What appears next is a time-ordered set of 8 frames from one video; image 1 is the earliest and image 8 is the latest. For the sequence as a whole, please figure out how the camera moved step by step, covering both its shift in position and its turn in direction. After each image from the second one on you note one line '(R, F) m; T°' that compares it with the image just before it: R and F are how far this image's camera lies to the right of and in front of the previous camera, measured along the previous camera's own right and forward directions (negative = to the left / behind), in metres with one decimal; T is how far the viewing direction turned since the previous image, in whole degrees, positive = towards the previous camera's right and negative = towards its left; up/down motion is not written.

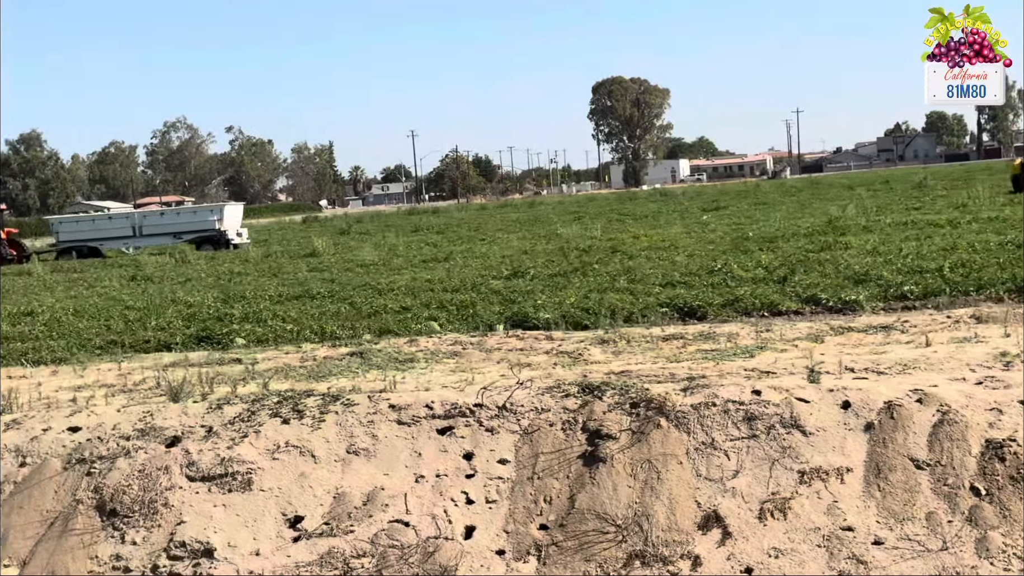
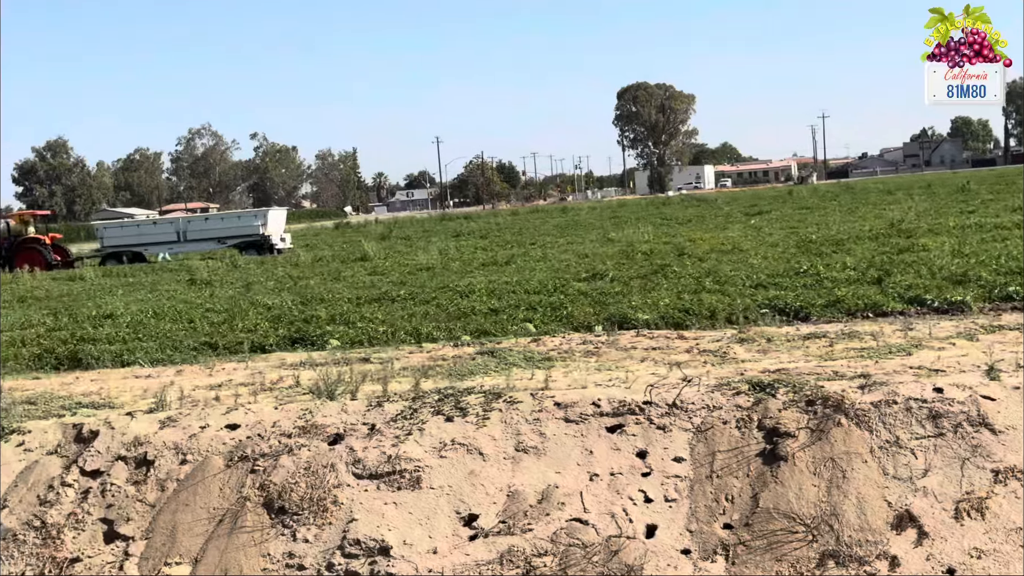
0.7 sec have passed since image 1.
(-0.4, 0.0) m; -2°
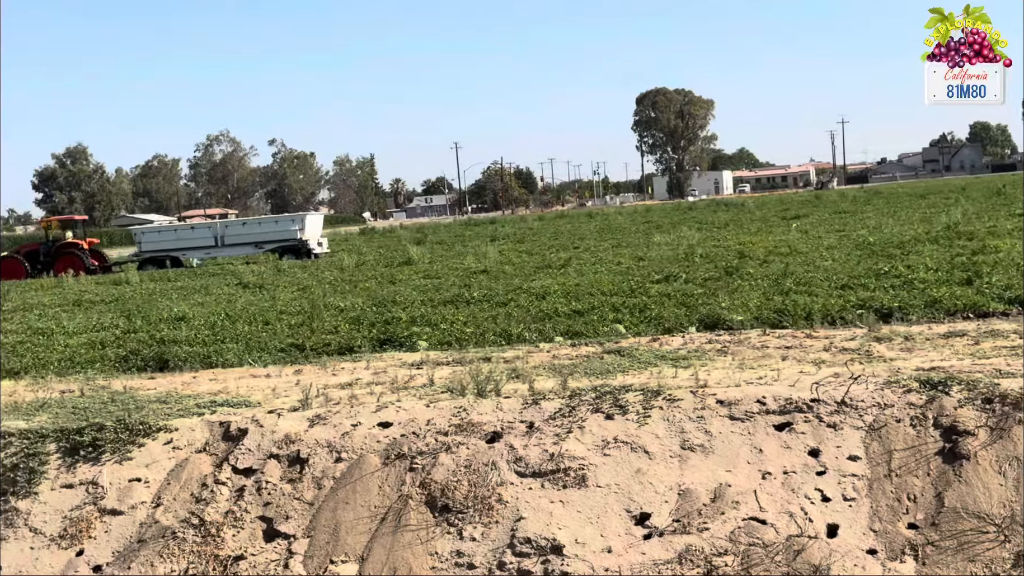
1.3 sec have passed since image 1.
(-0.4, +0.1) m; -2°
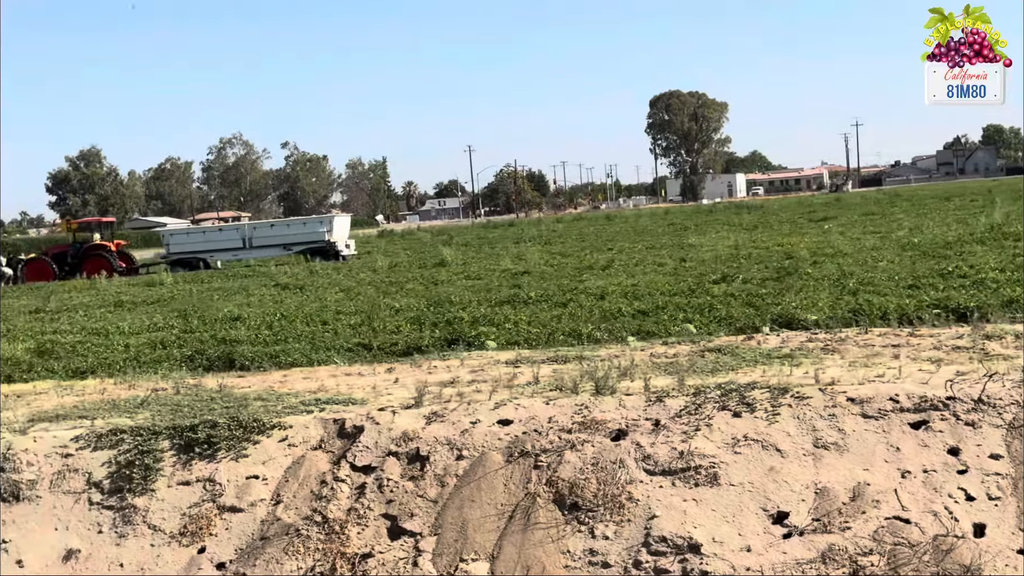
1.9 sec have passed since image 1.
(-0.3, 0.0) m; -1°
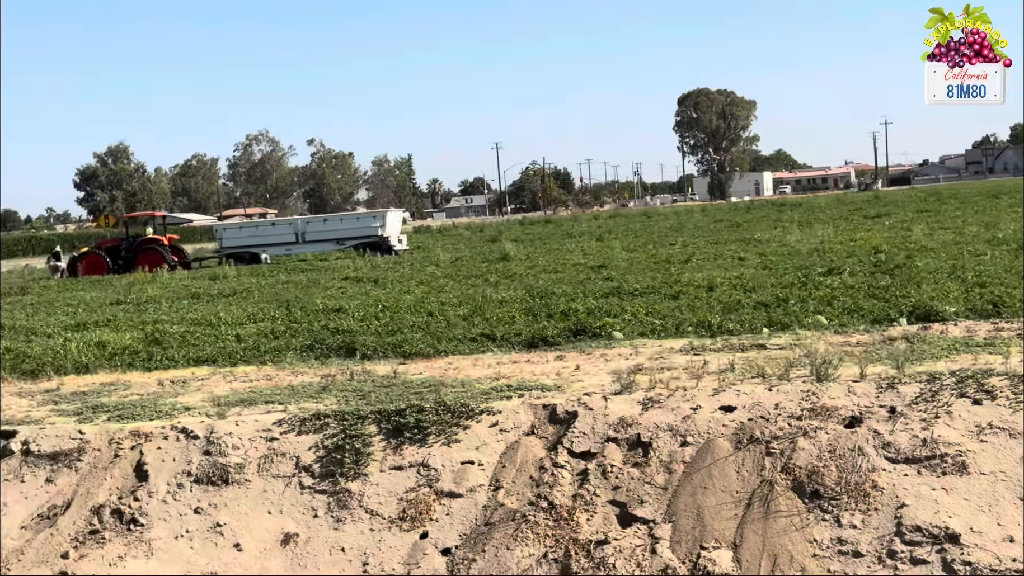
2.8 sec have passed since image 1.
(-0.6, +0.1) m; -2°
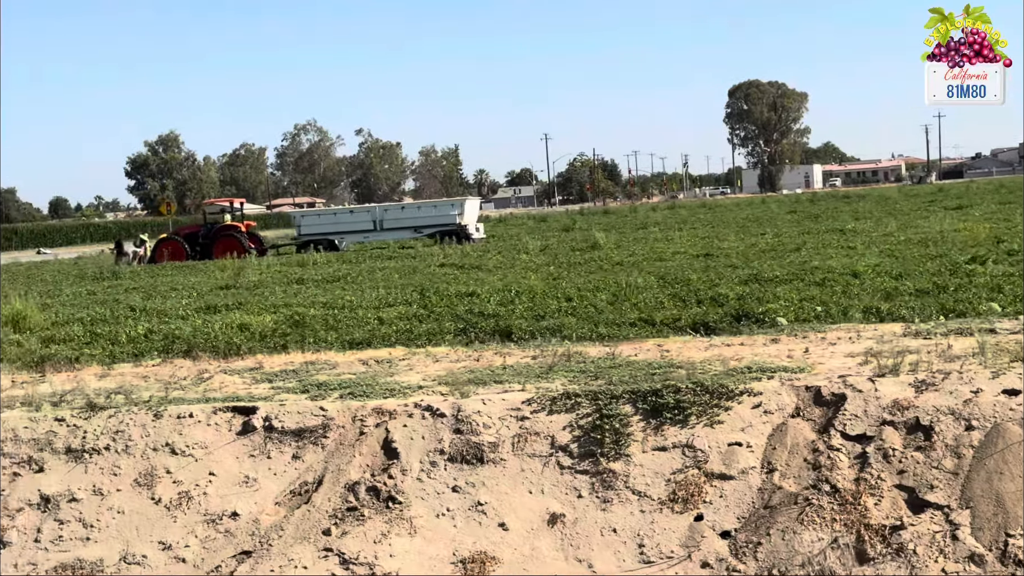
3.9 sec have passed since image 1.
(-0.6, +0.1) m; -3°
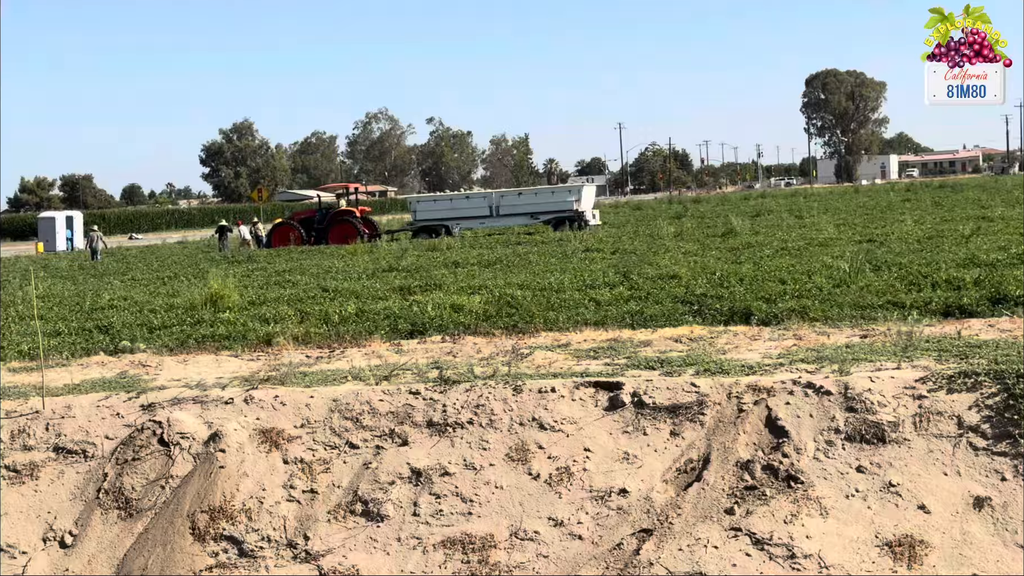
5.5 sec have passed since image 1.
(-1.0, +0.1) m; -5°
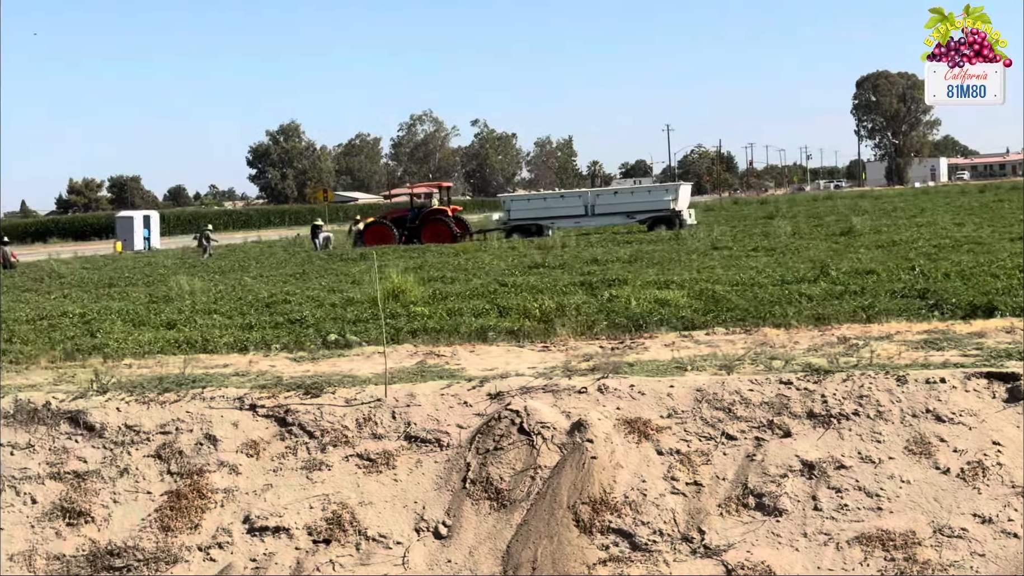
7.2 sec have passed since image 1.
(-1.0, +0.2) m; -4°
